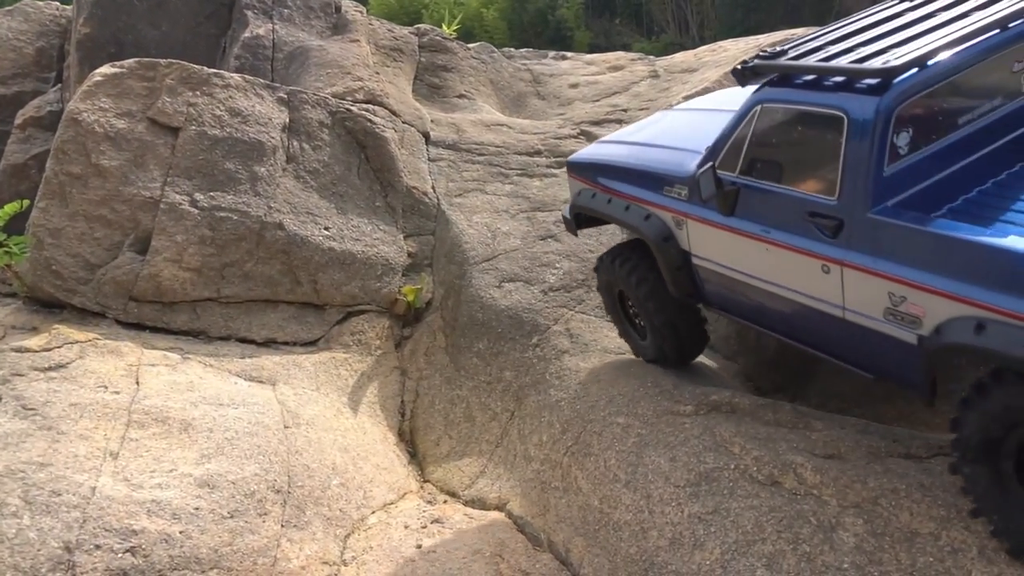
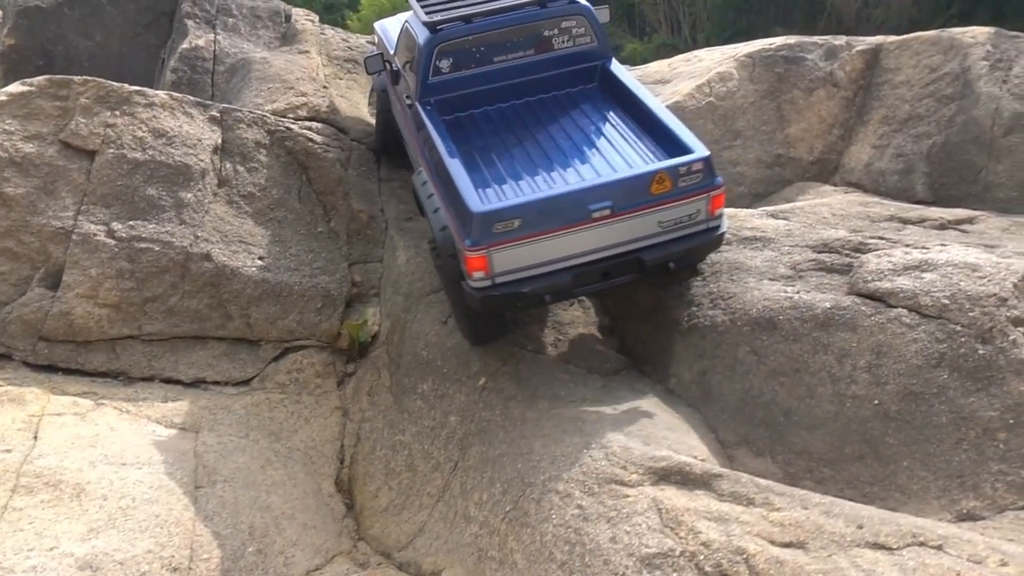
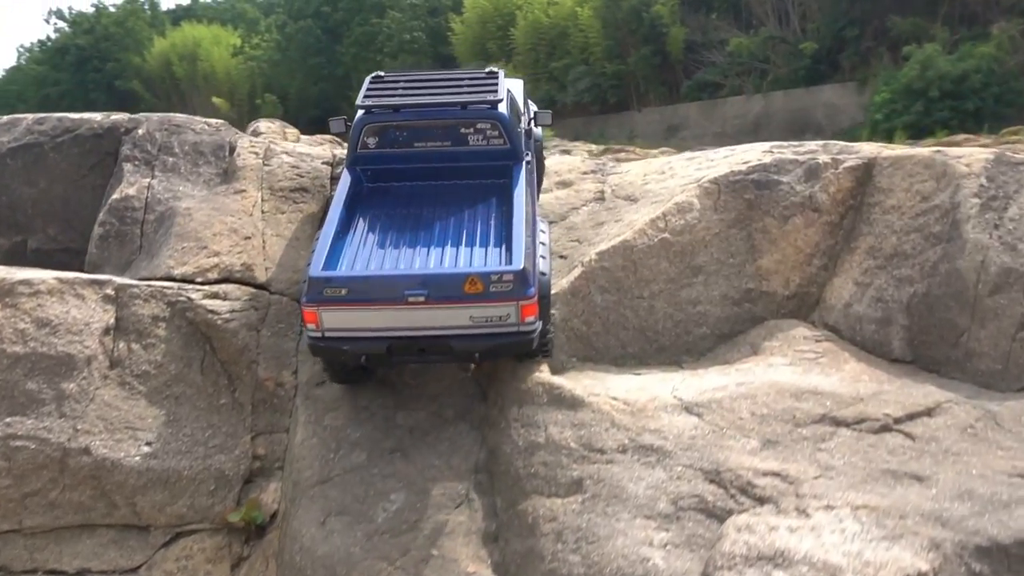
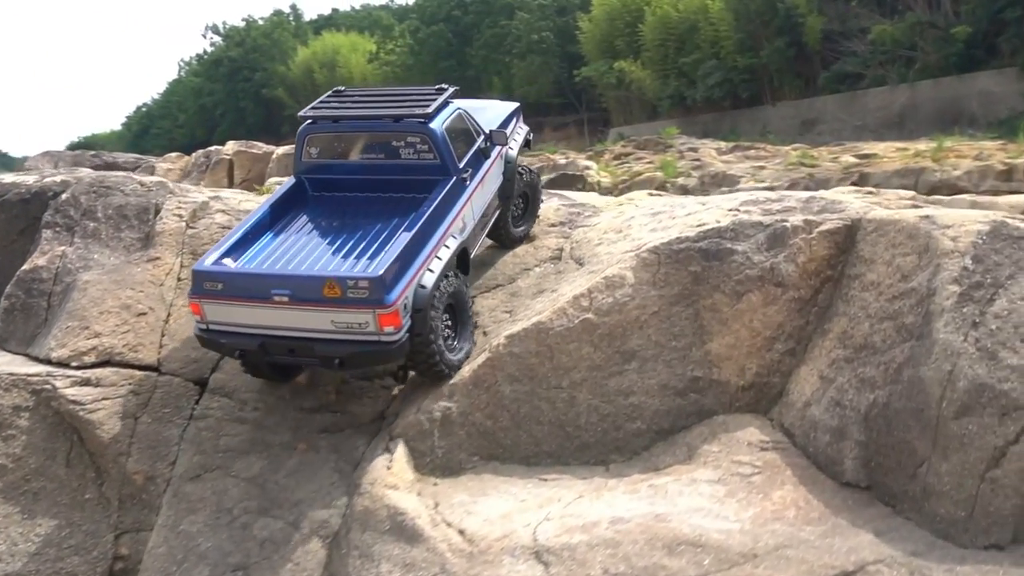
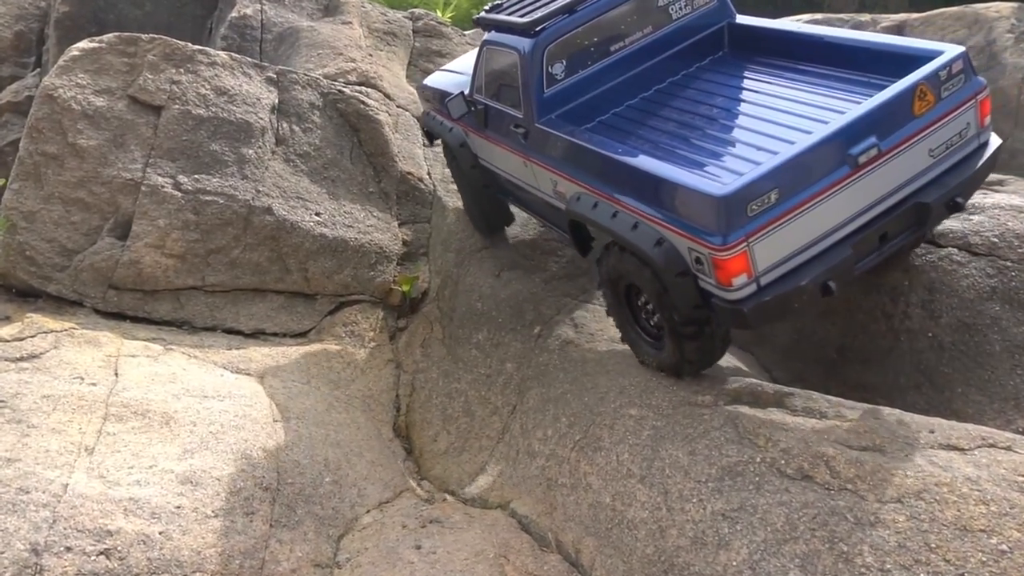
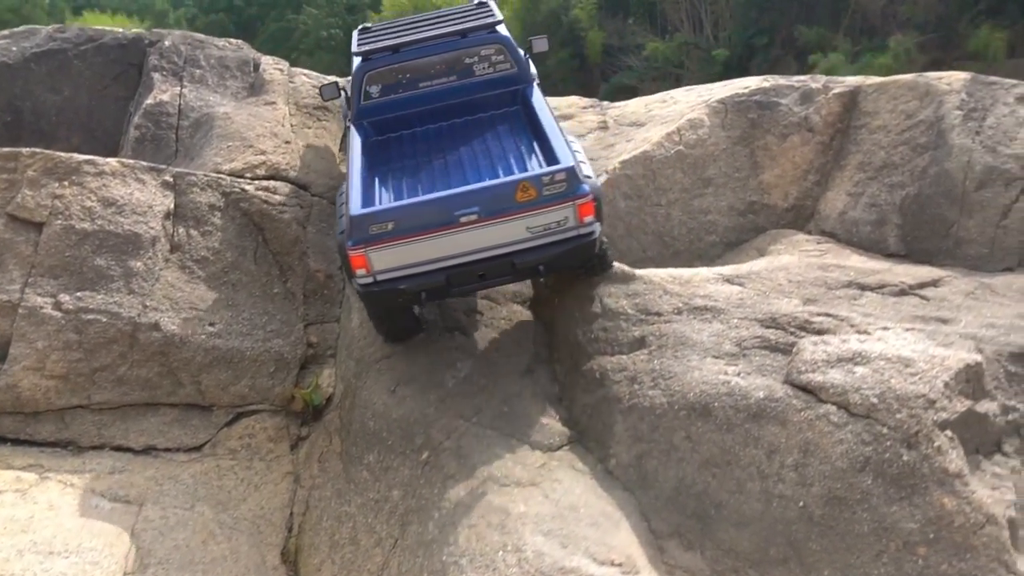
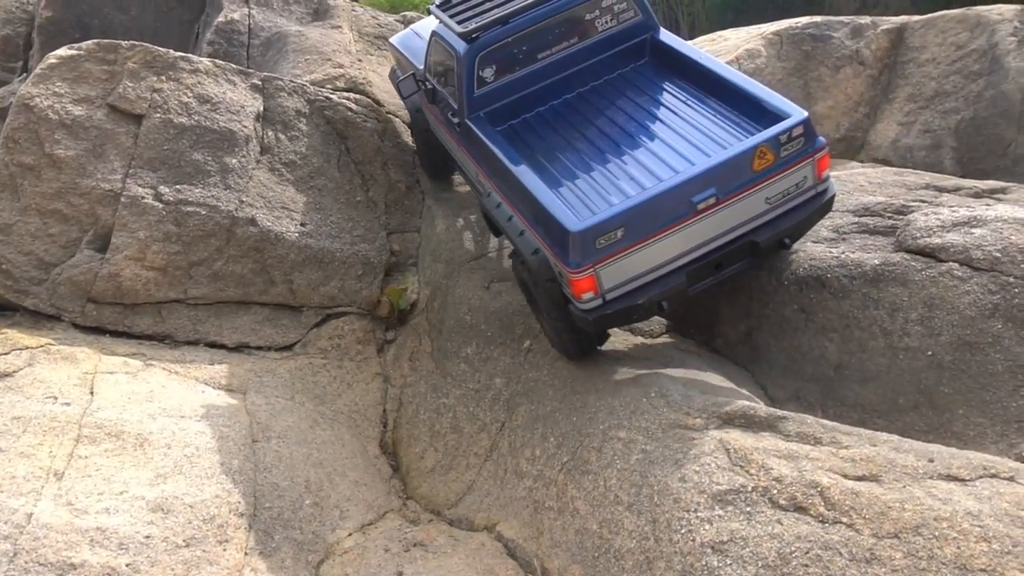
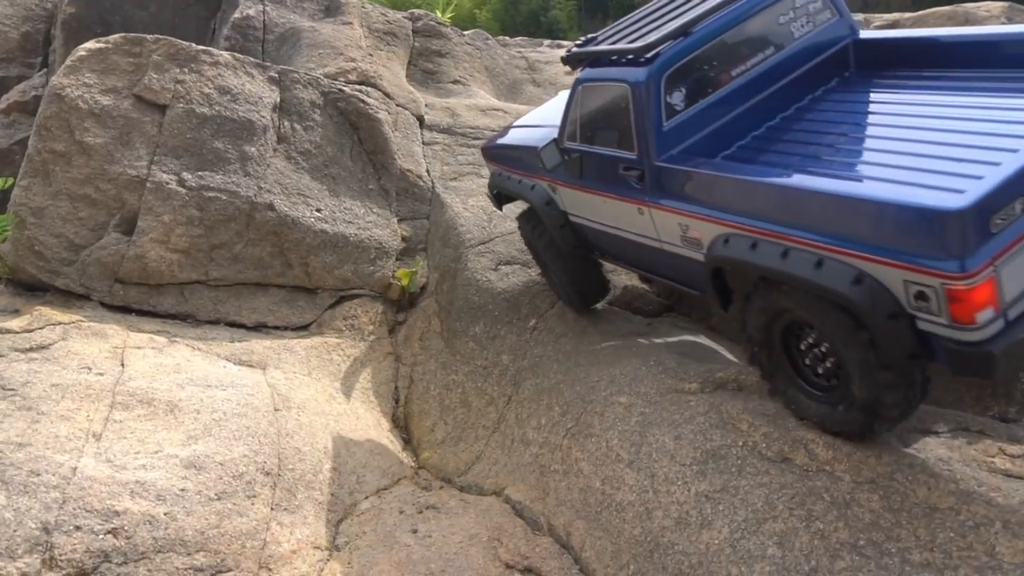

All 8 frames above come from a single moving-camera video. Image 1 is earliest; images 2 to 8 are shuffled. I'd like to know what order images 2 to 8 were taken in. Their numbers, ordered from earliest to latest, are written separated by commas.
8, 5, 7, 2, 6, 3, 4
